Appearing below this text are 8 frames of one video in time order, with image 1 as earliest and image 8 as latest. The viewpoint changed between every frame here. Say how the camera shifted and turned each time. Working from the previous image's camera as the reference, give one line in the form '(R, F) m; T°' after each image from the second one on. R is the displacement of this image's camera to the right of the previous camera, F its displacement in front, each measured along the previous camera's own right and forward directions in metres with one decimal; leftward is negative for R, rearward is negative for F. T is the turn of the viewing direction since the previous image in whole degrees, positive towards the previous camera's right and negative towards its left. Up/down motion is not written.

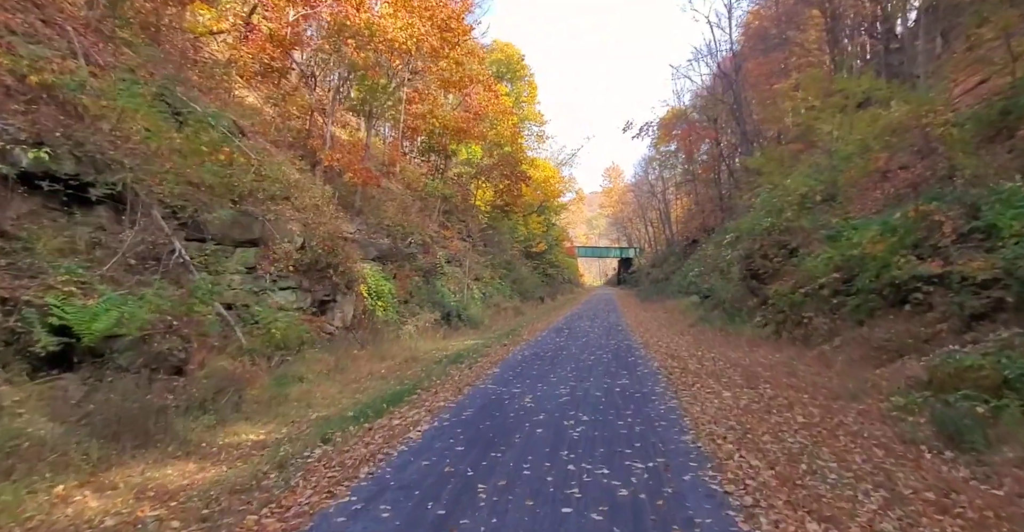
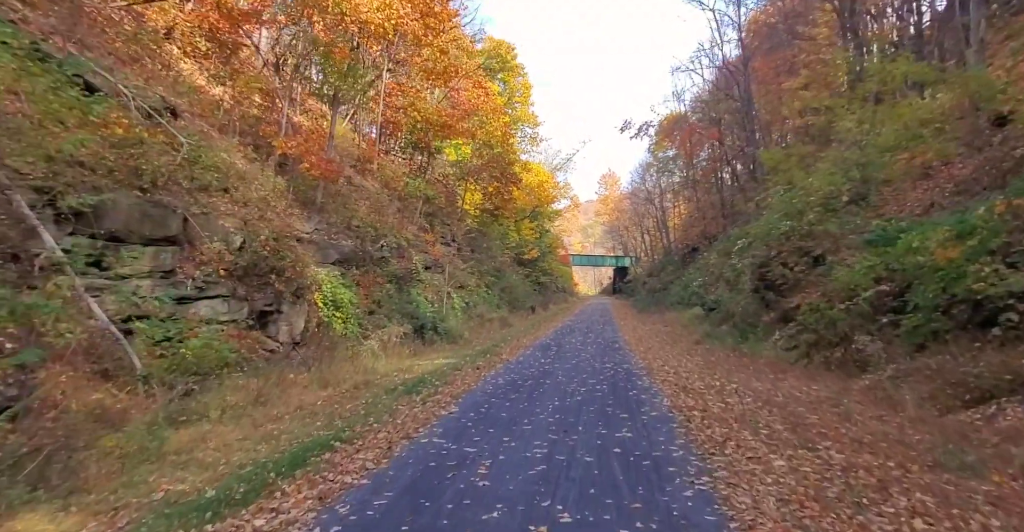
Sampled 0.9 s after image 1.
(+0.4, +2.1) m; +1°
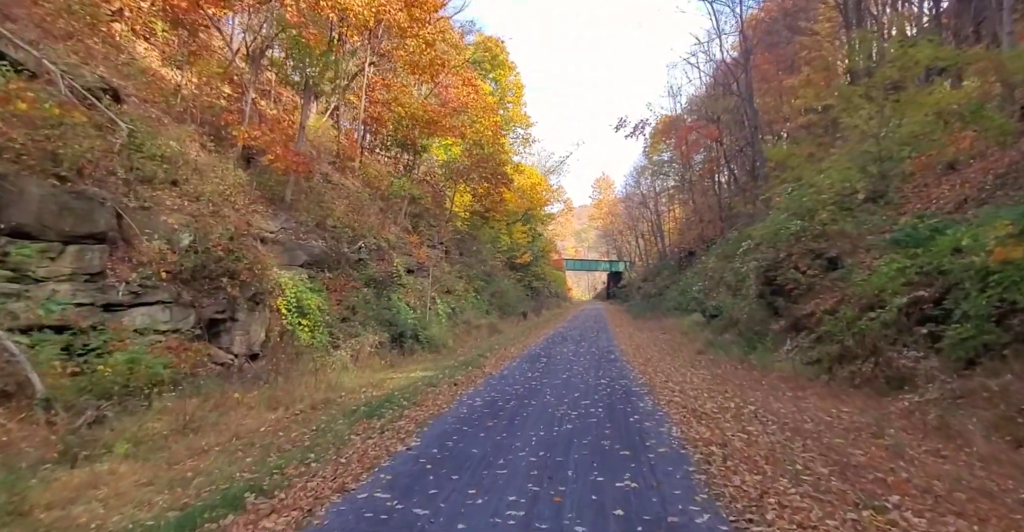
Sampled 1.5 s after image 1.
(+0.2, +1.2) m; +1°
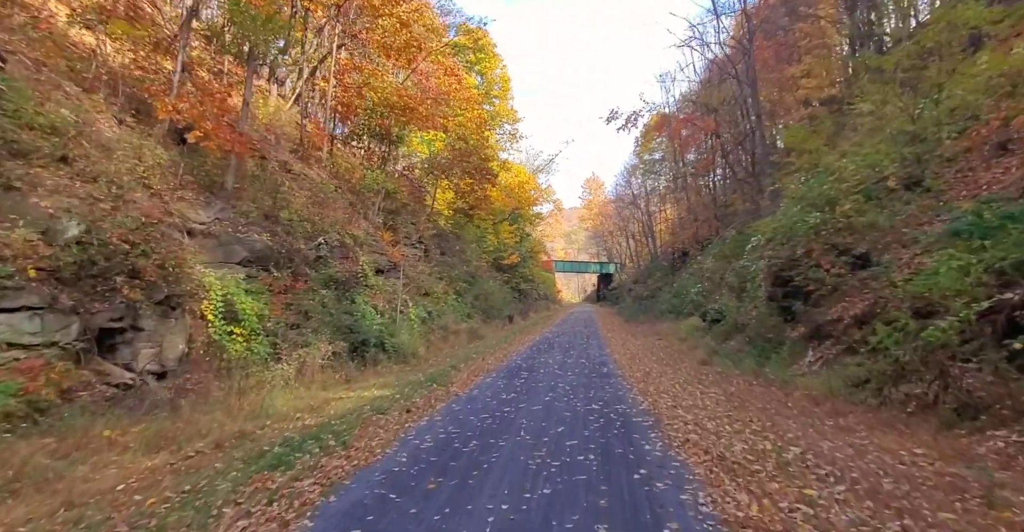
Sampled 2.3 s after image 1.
(+0.3, +1.9) m; +1°
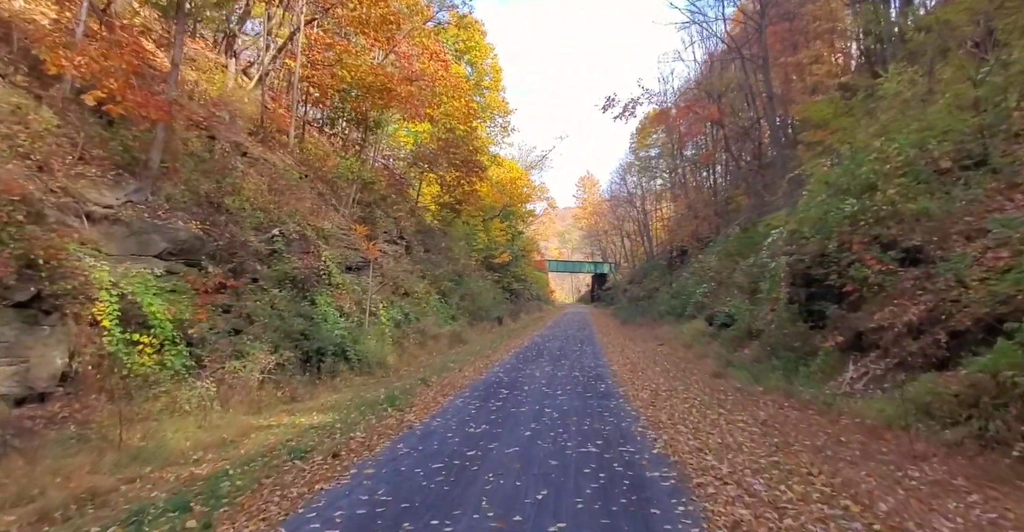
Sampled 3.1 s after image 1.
(+0.3, +2.0) m; +1°
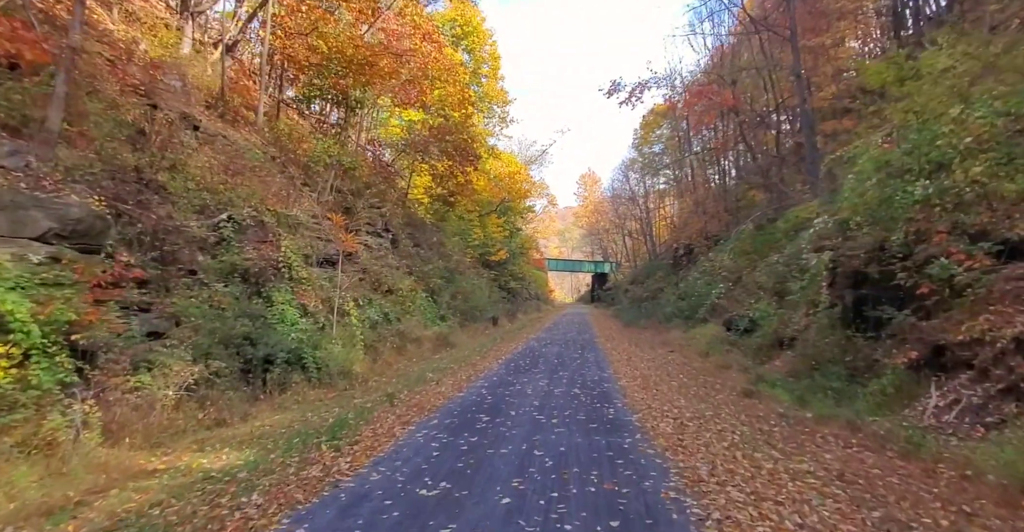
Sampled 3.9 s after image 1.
(+0.2, +2.0) m; 0°
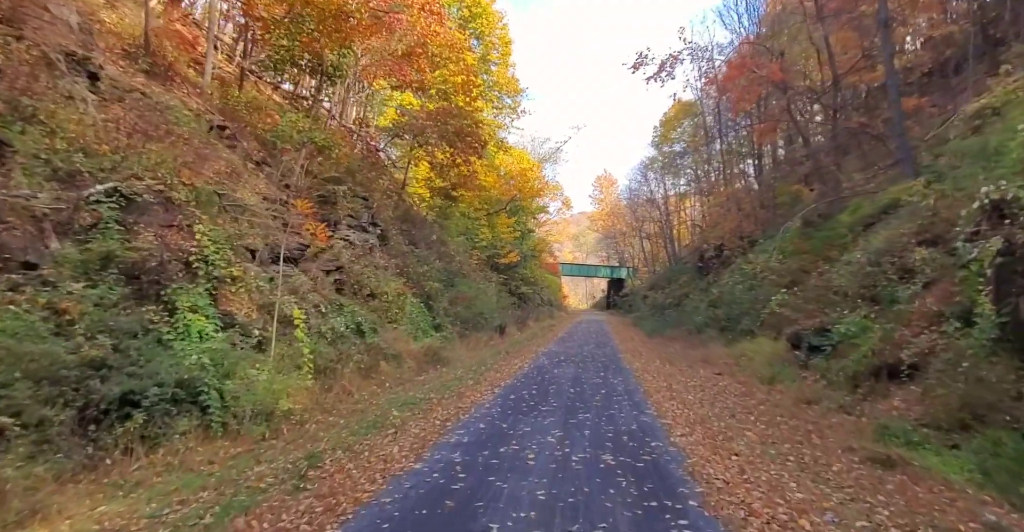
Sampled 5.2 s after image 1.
(+0.3, +3.6) m; -2°
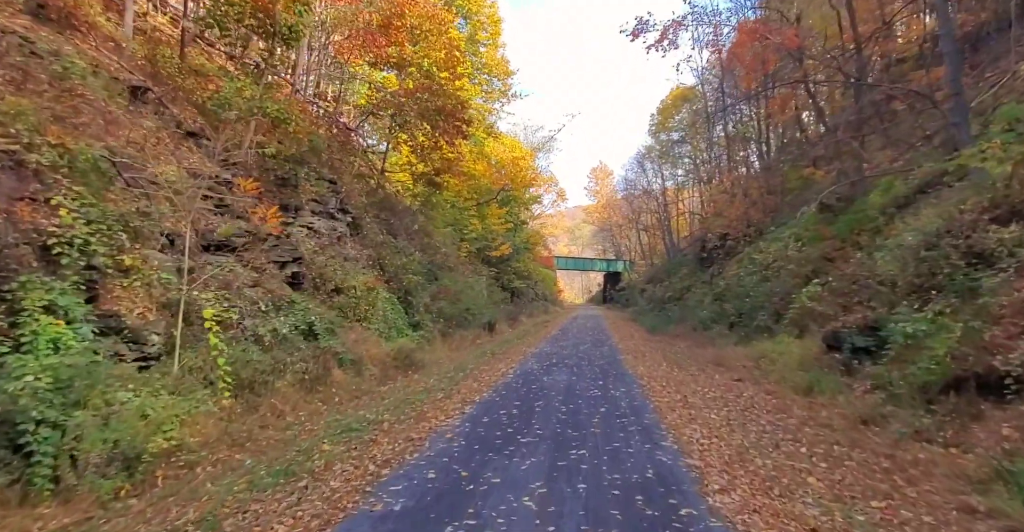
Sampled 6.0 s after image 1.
(+0.4, +2.2) m; 0°
